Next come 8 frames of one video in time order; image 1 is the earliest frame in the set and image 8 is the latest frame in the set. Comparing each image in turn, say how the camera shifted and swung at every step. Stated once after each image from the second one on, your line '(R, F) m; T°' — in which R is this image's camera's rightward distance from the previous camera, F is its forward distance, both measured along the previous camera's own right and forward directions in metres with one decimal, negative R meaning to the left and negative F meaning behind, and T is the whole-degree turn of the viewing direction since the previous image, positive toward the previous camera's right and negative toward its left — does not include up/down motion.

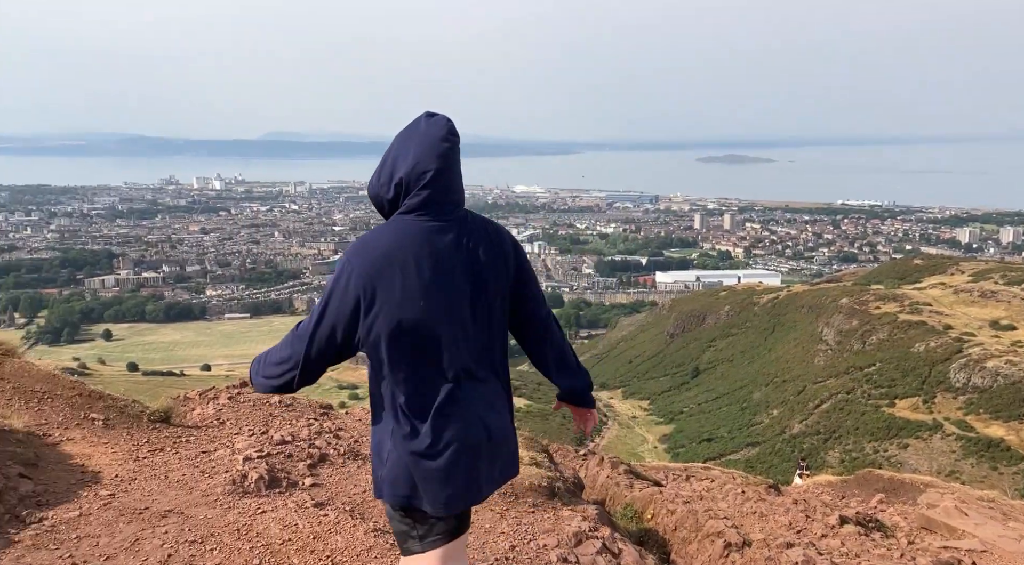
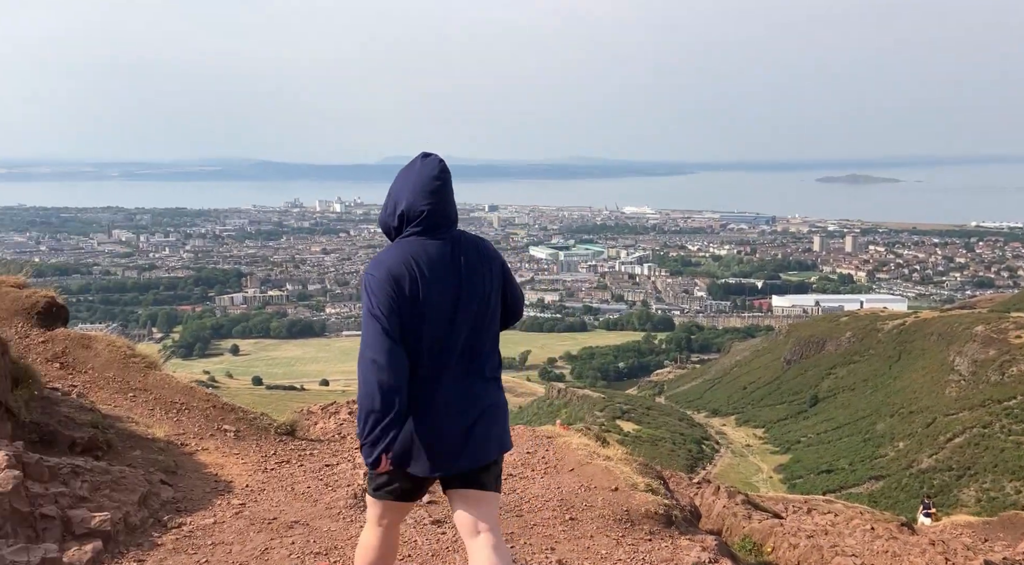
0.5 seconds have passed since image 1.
(-0.1, -0.1) m; -7°
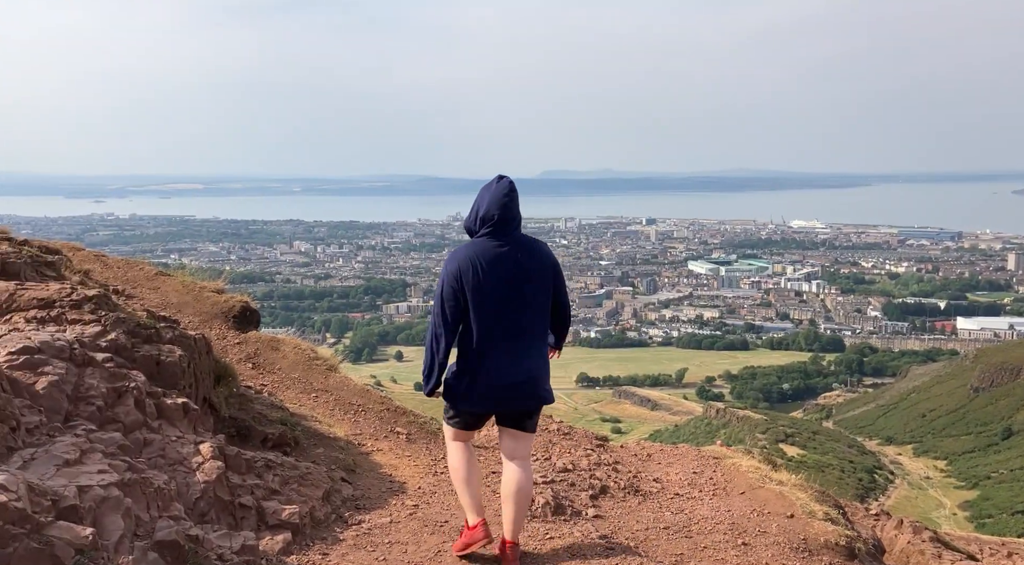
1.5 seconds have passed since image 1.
(-0.1, 0.0) m; -10°
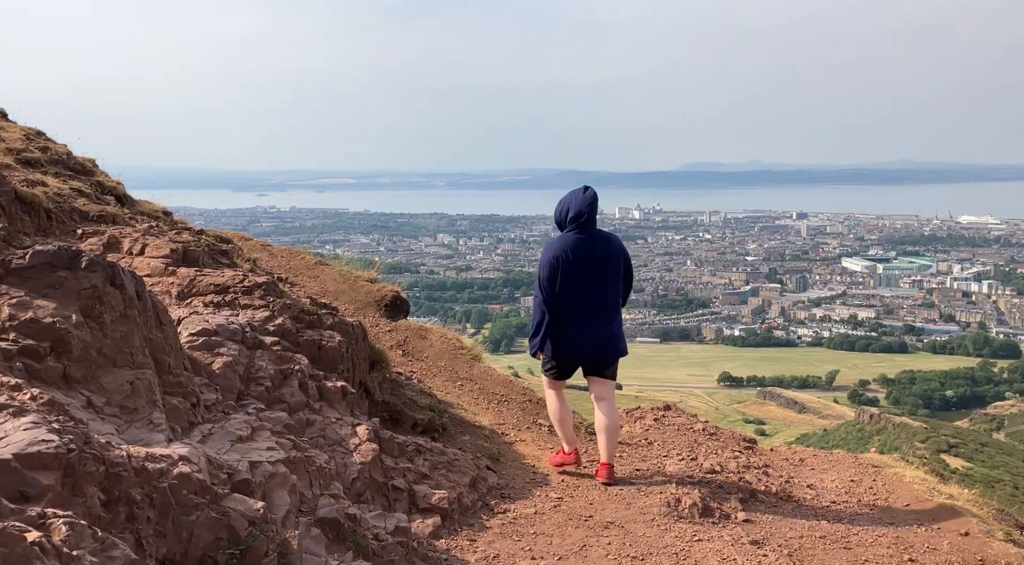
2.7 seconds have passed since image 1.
(-0.1, 0.0) m; -9°
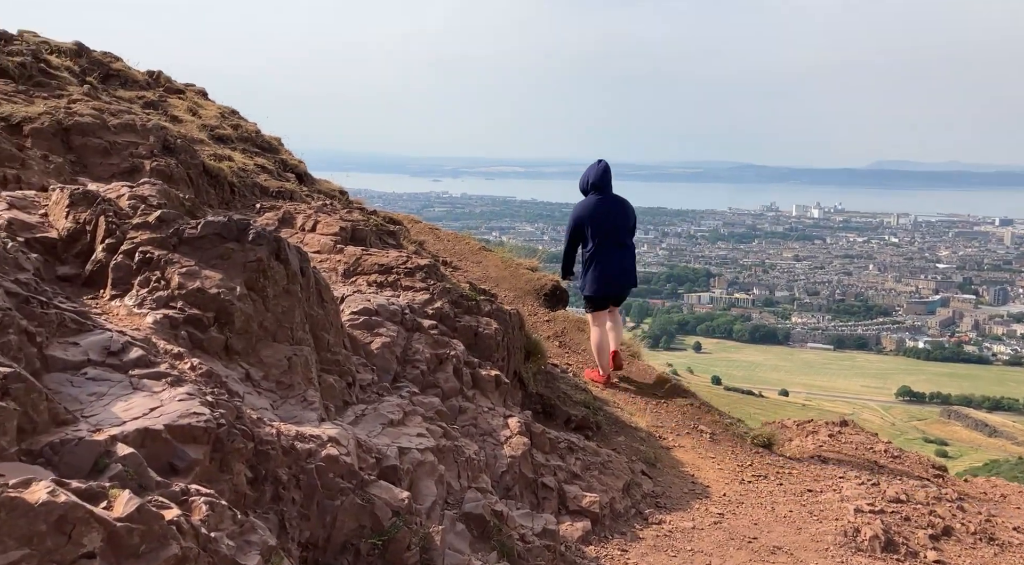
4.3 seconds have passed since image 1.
(0.0, +0.3) m; -10°
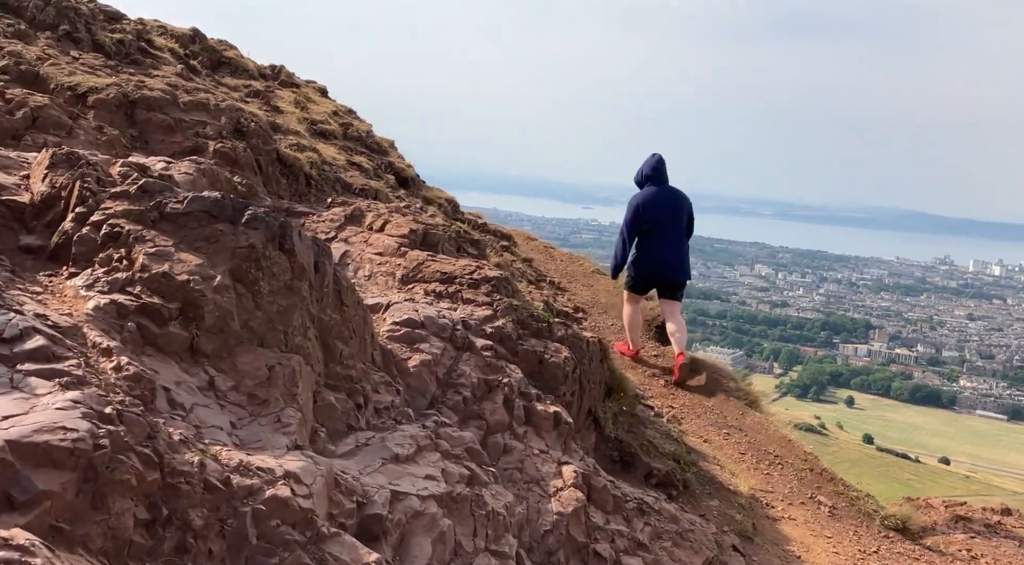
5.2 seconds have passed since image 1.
(+0.4, +1.0) m; -9°
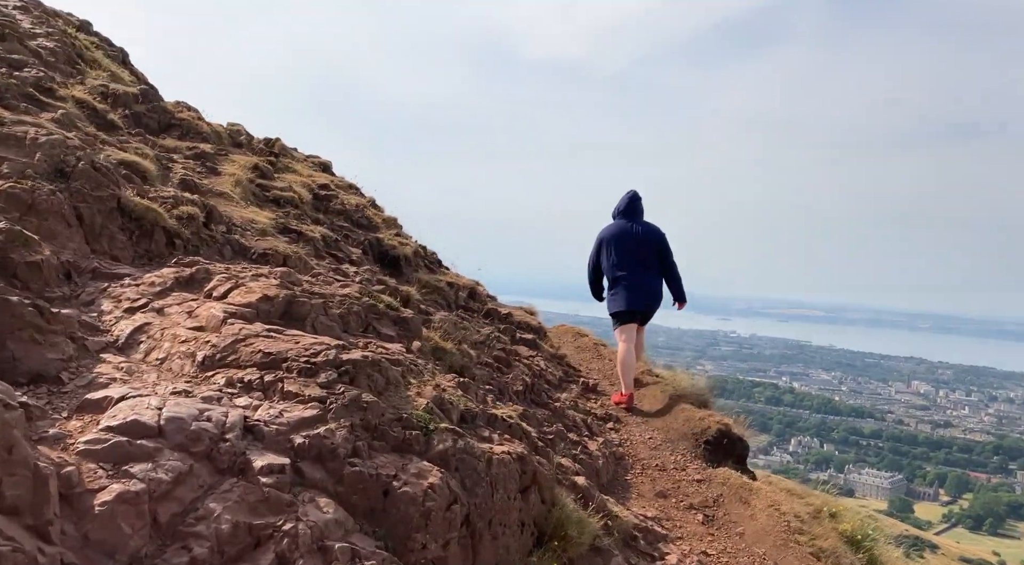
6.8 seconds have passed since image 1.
(+1.2, +2.2) m; -9°
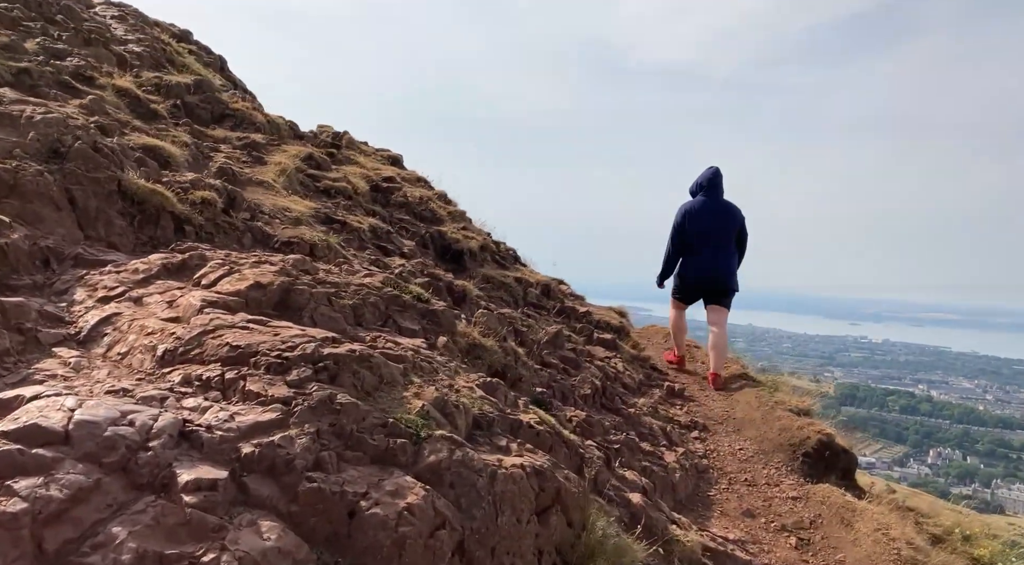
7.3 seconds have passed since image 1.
(+0.4, +0.7) m; -8°
